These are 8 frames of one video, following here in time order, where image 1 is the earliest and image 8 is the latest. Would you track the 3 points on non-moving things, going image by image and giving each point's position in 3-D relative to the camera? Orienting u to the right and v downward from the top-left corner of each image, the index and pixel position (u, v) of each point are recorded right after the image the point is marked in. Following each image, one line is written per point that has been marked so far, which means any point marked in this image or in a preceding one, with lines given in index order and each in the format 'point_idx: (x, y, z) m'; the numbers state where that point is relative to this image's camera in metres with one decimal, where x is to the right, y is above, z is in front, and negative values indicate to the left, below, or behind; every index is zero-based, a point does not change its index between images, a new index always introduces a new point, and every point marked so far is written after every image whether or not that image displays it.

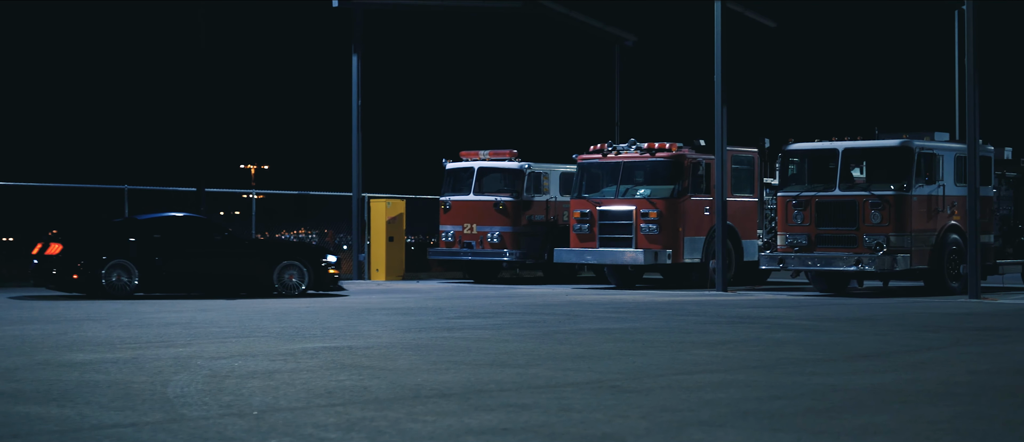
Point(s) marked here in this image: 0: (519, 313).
0: (0.0, -1.4, +18.5) m
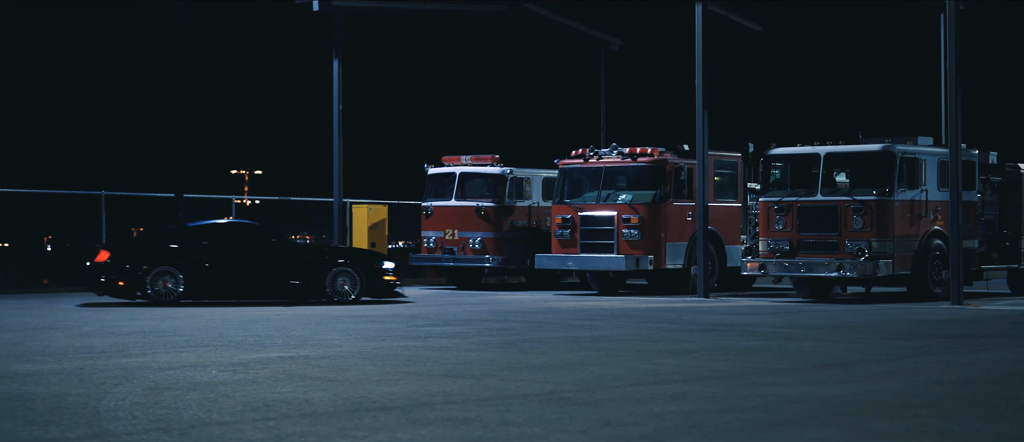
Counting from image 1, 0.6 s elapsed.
0: (-0.4, -1.4, +18.2) m
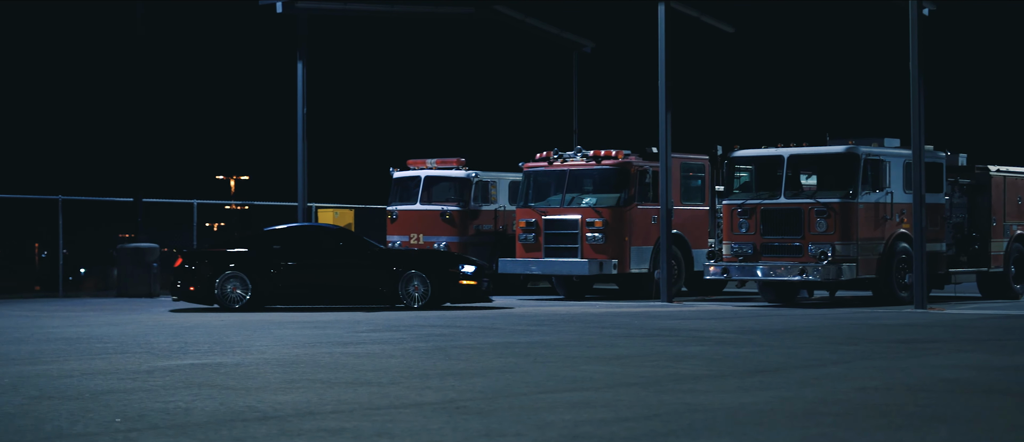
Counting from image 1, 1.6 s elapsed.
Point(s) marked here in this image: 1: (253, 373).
0: (-1.2, -1.5, +17.8) m
1: (-2.4, -1.4, +11.7) m
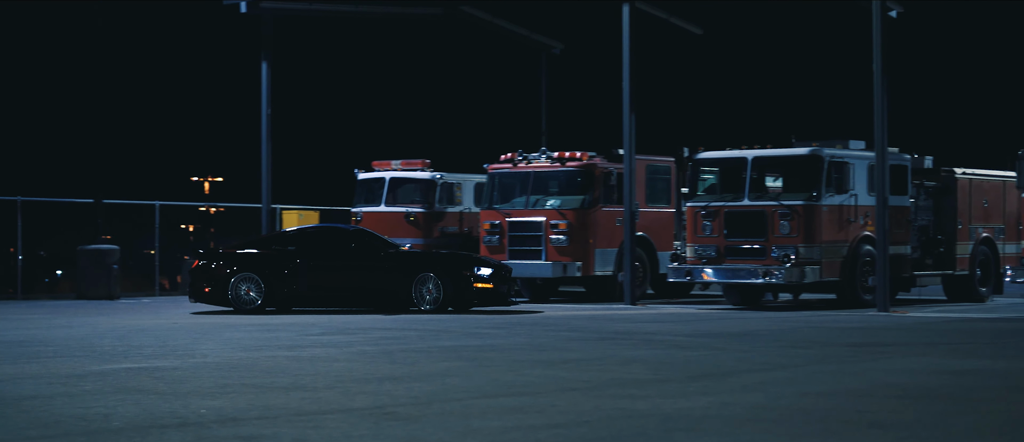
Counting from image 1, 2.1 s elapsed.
0: (-1.8, -1.5, +17.6) m
1: (-2.9, -1.4, +11.4) m
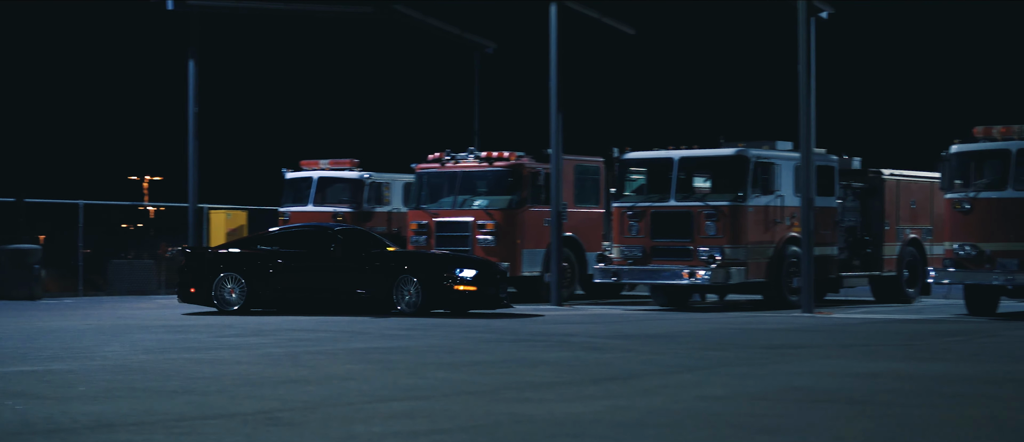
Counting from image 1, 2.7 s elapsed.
0: (-2.9, -1.5, +17.2) m
1: (-3.8, -1.4, +11.0) m
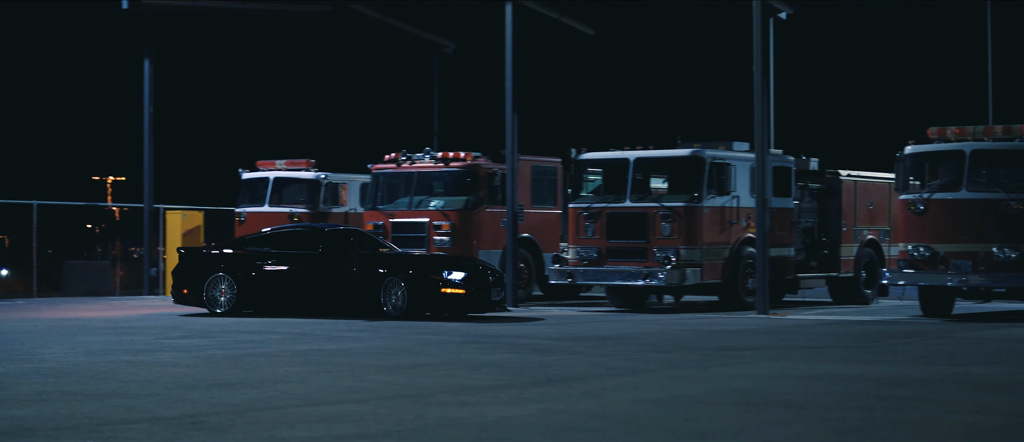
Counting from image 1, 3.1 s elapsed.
0: (-3.6, -1.5, +17.0) m
1: (-4.3, -1.4, +10.8) m
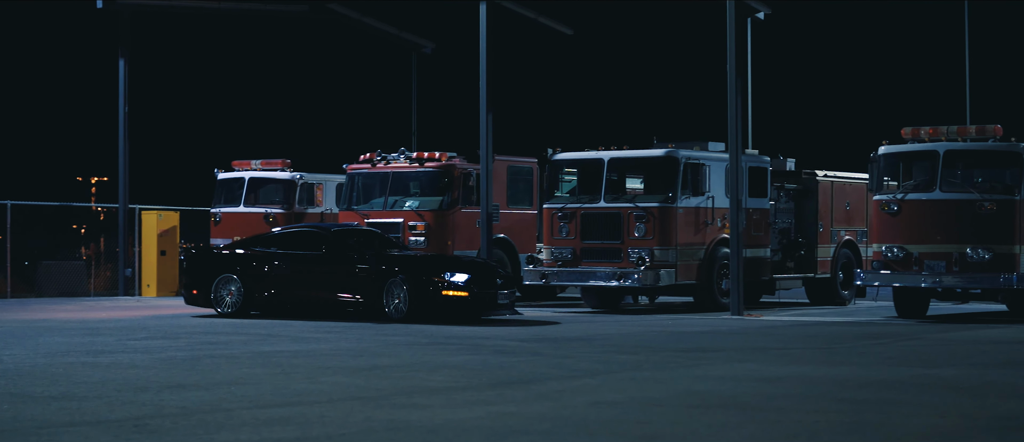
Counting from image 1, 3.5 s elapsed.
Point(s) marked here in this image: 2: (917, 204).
0: (-4.0, -1.5, +16.9) m
1: (-4.7, -1.4, +10.7) m
2: (+6.4, +0.3, +19.9) m
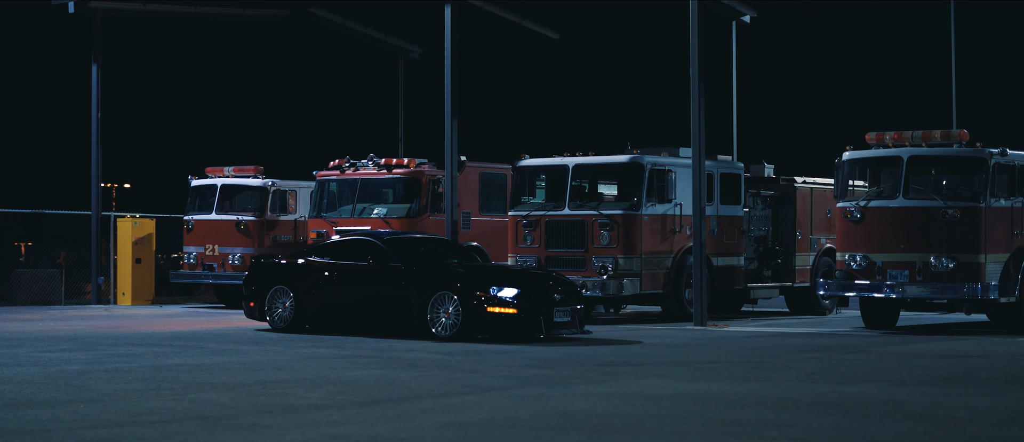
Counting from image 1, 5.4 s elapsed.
0: (-4.9, -1.6, +16.5) m
1: (-5.8, -1.5, +10.3) m
2: (+5.6, +0.1, +19.2) m
